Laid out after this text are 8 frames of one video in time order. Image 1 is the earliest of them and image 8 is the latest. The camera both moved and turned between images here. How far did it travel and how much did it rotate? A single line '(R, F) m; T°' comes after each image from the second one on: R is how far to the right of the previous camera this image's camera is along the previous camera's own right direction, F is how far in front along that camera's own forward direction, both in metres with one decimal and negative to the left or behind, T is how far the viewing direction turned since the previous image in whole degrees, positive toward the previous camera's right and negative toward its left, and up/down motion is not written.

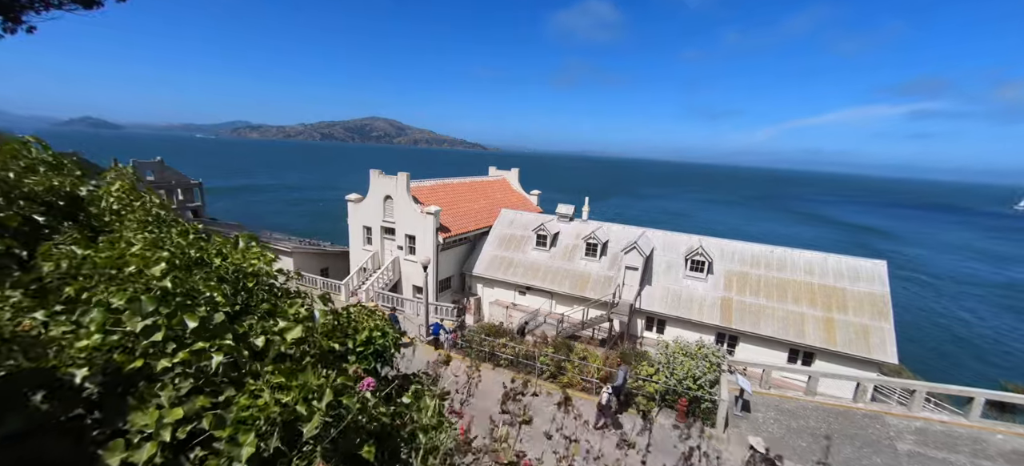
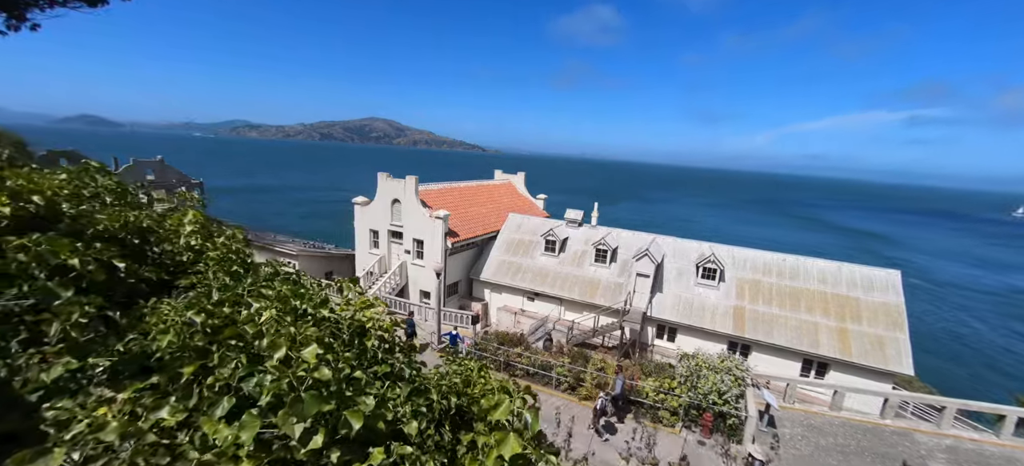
(-0.6, +0.3) m; 0°
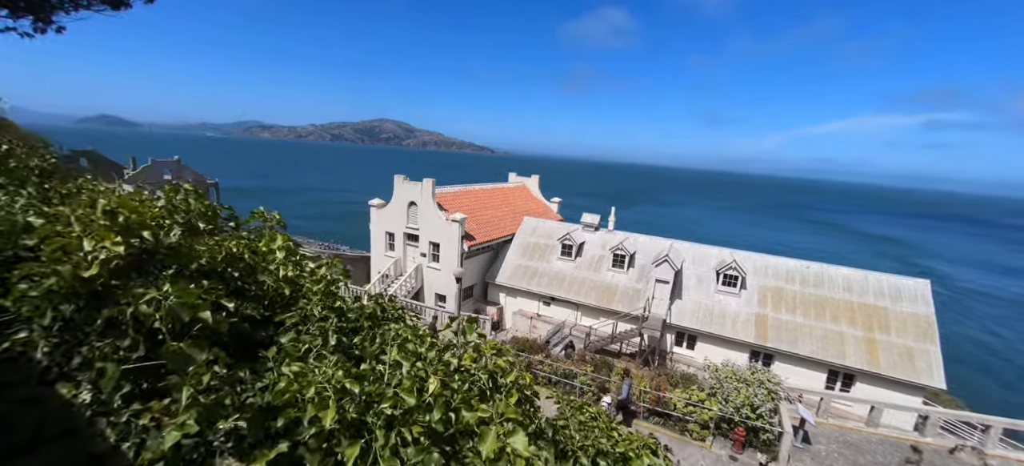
(-0.5, +0.2) m; -1°
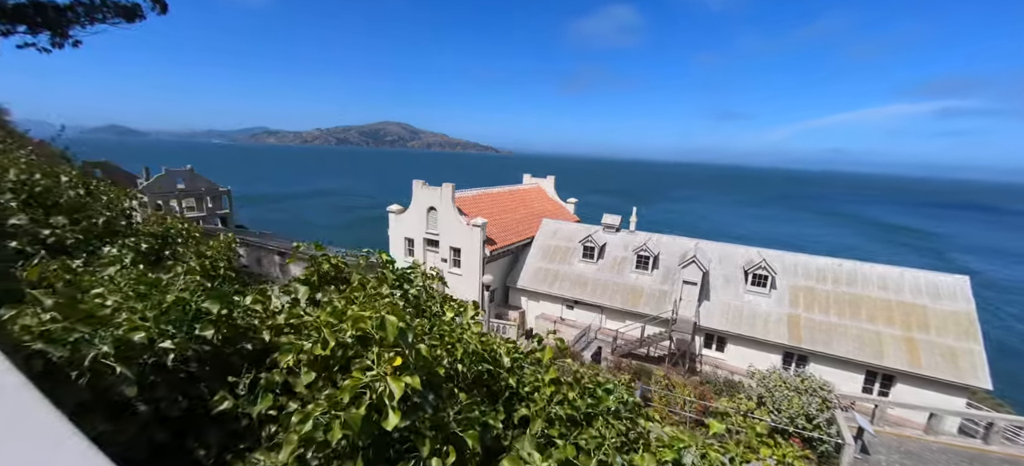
(-0.9, +0.3) m; -1°
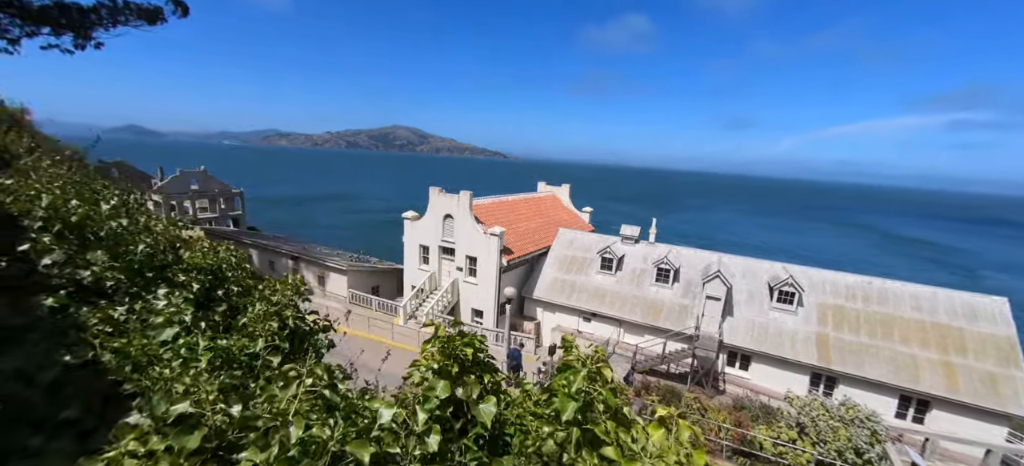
(-0.6, +0.5) m; -1°
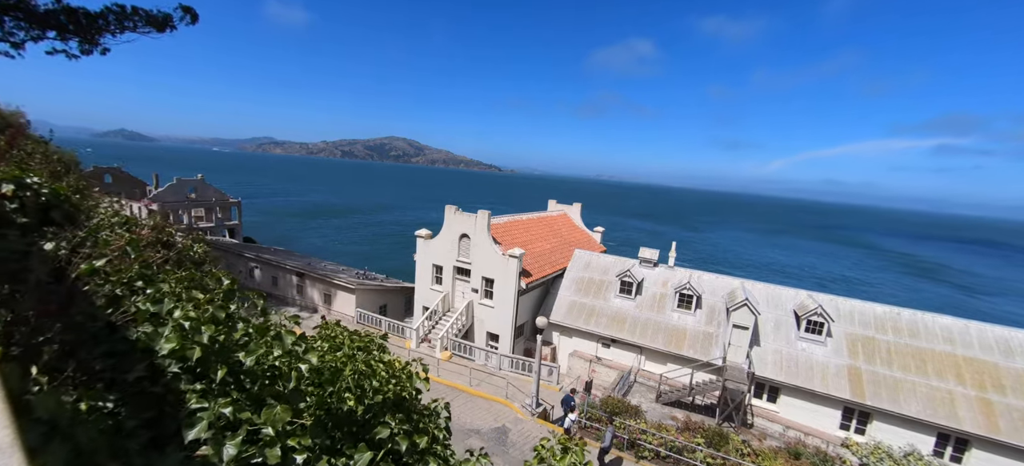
(-1.4, +0.7) m; +1°
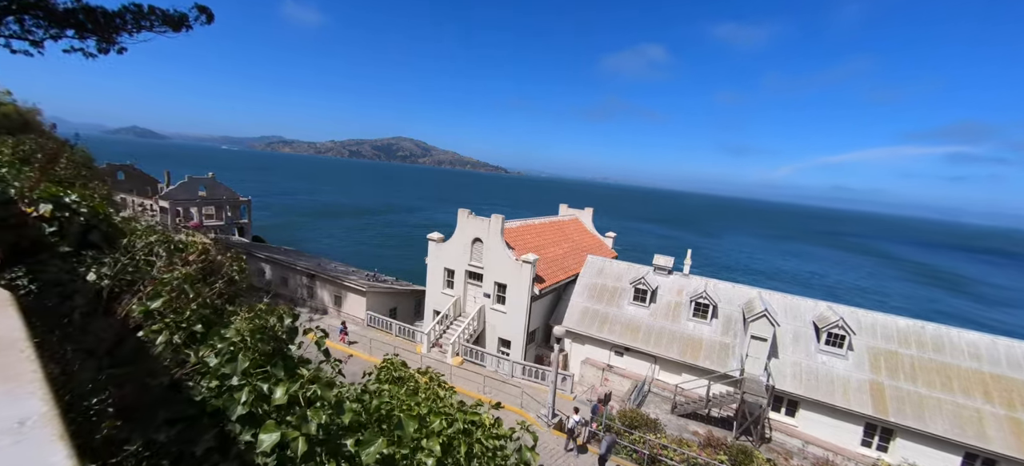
(-0.4, +0.3) m; -1°
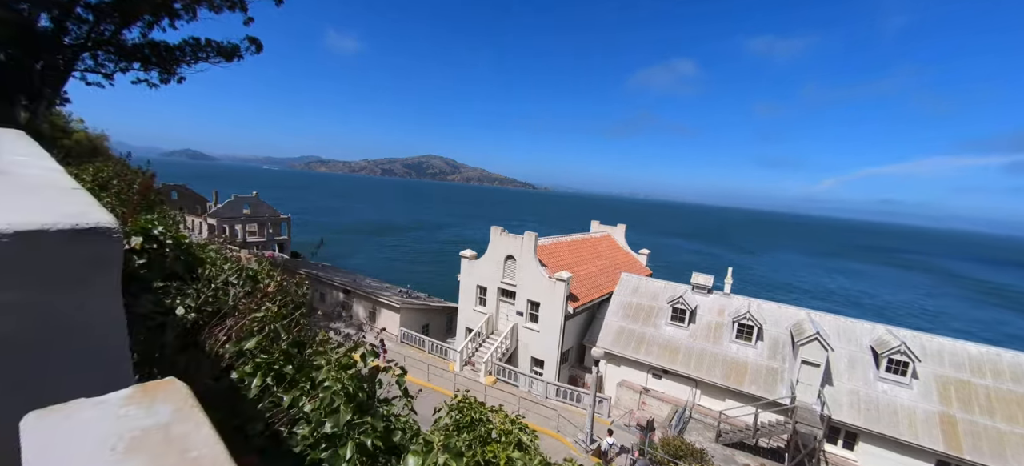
(-0.2, +0.2) m; -4°
